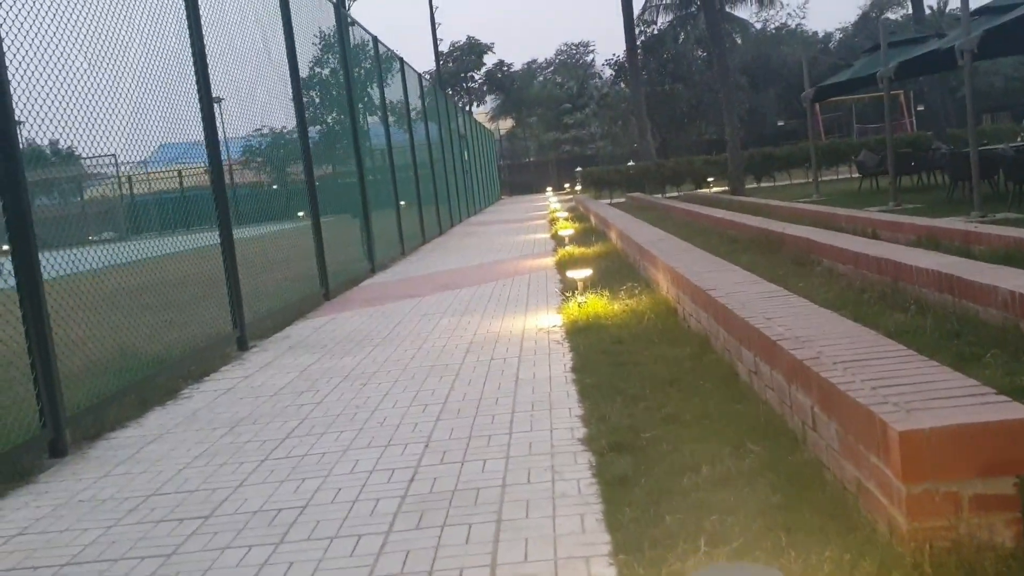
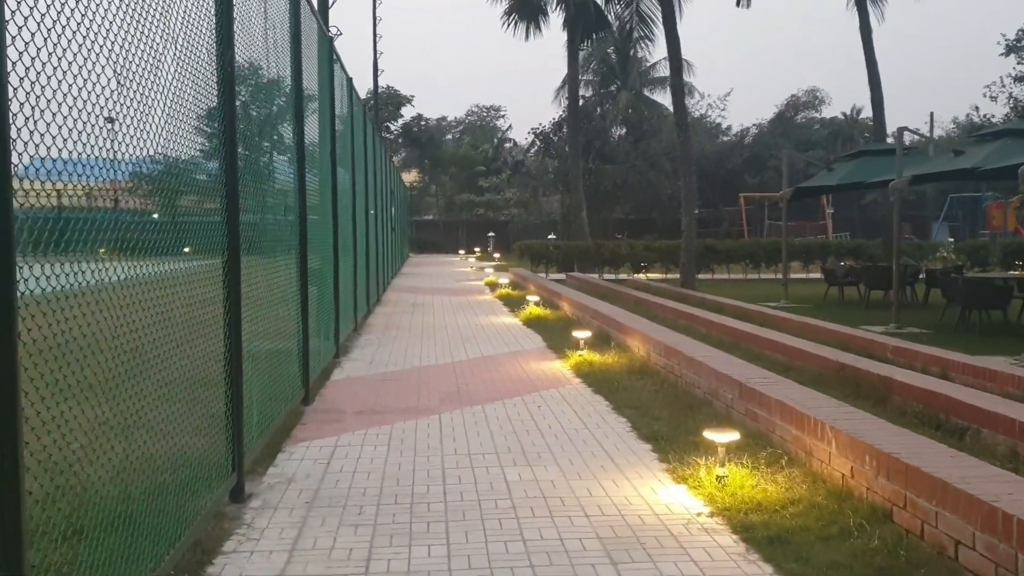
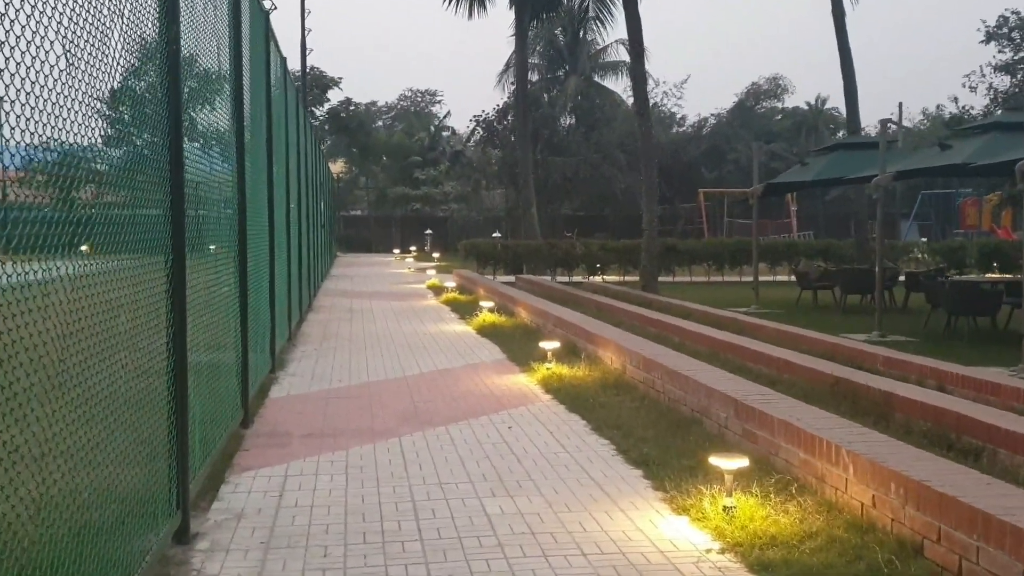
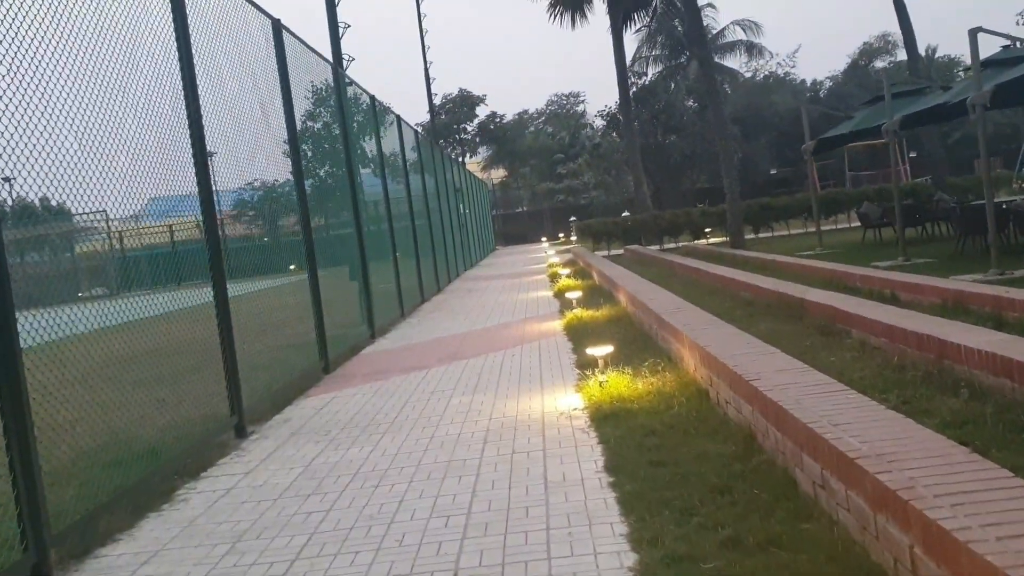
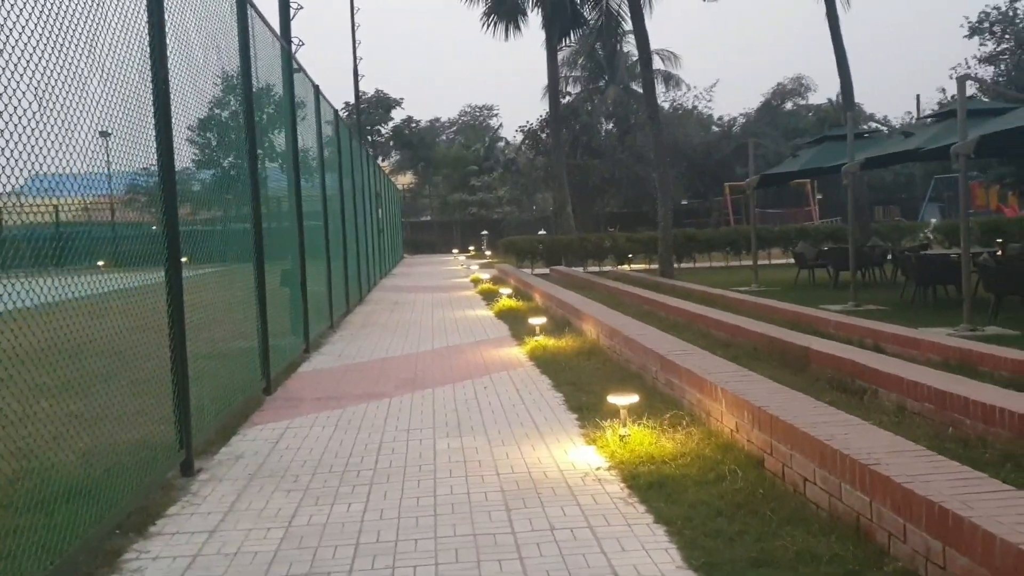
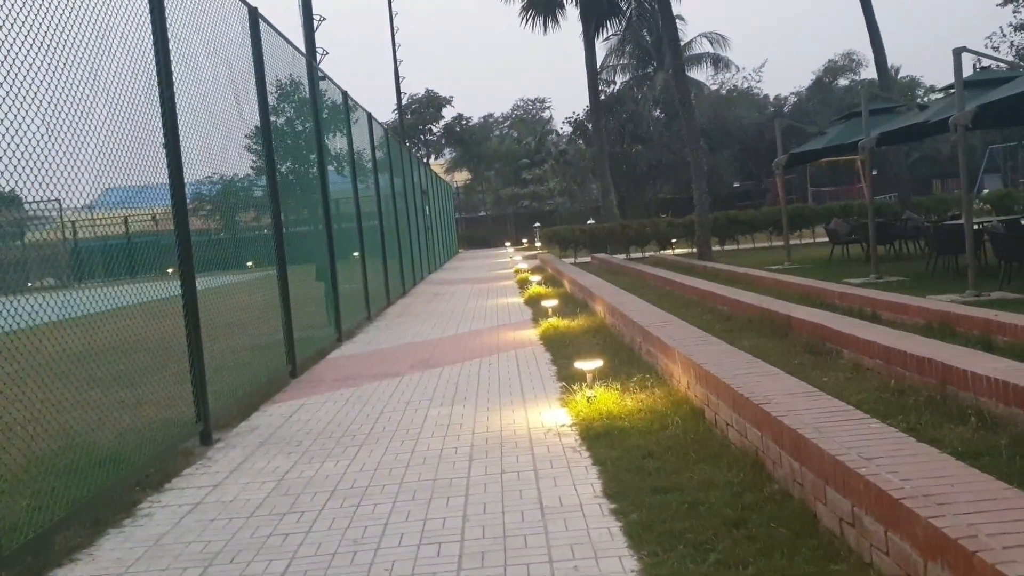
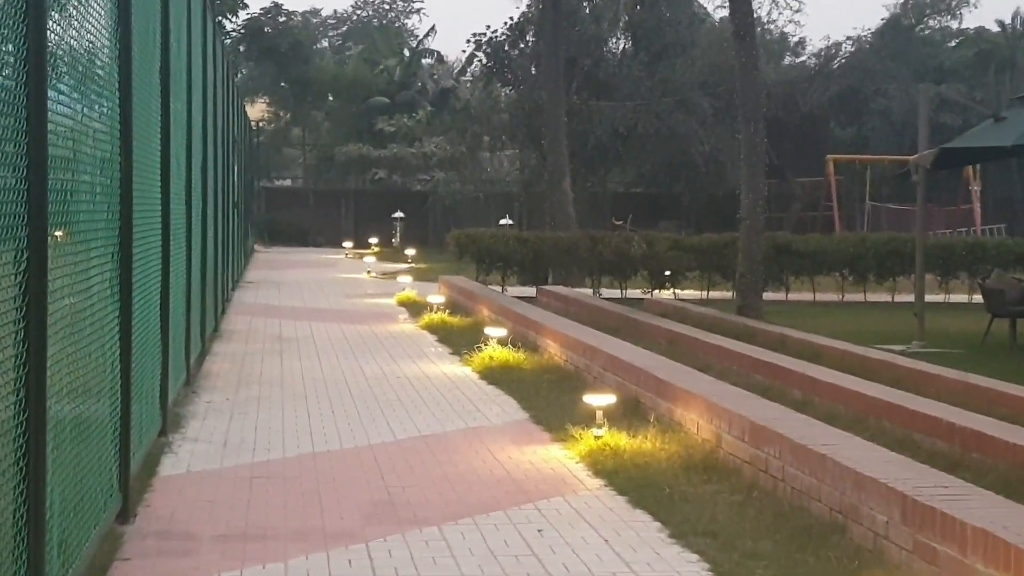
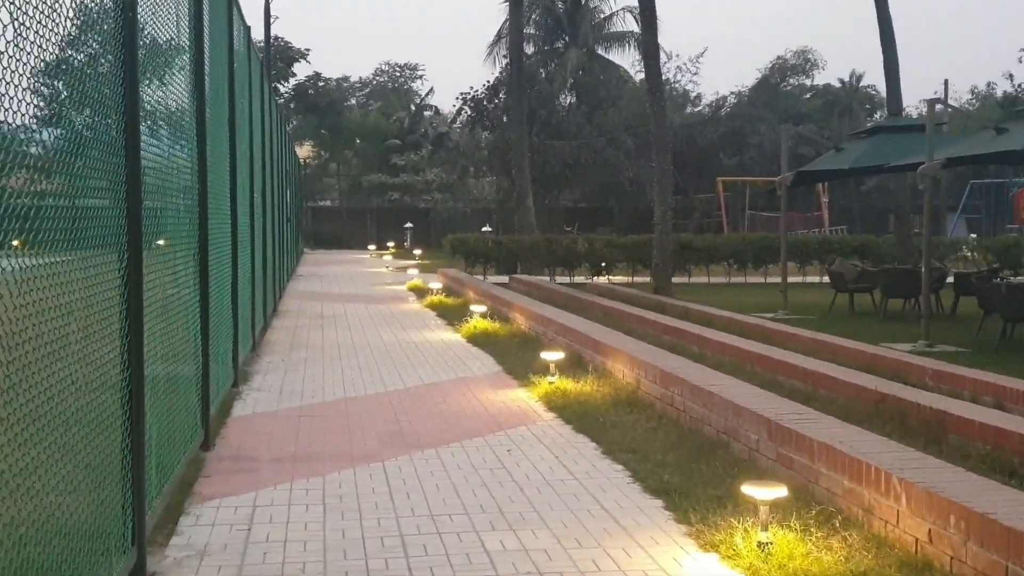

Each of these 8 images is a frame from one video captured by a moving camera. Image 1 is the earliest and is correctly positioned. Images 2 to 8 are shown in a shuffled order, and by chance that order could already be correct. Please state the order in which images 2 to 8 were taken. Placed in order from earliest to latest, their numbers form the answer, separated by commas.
4, 6, 5, 2, 3, 8, 7
